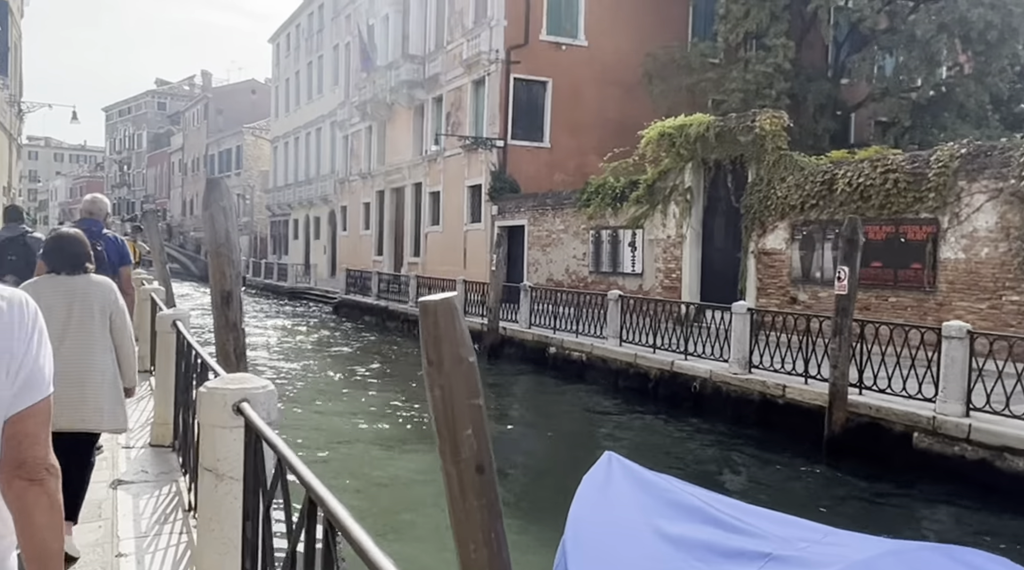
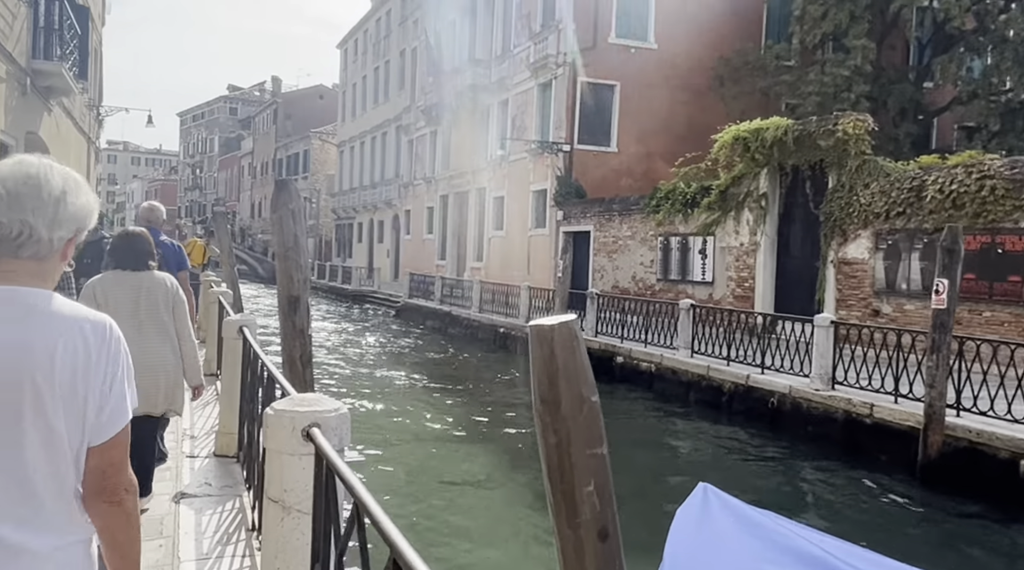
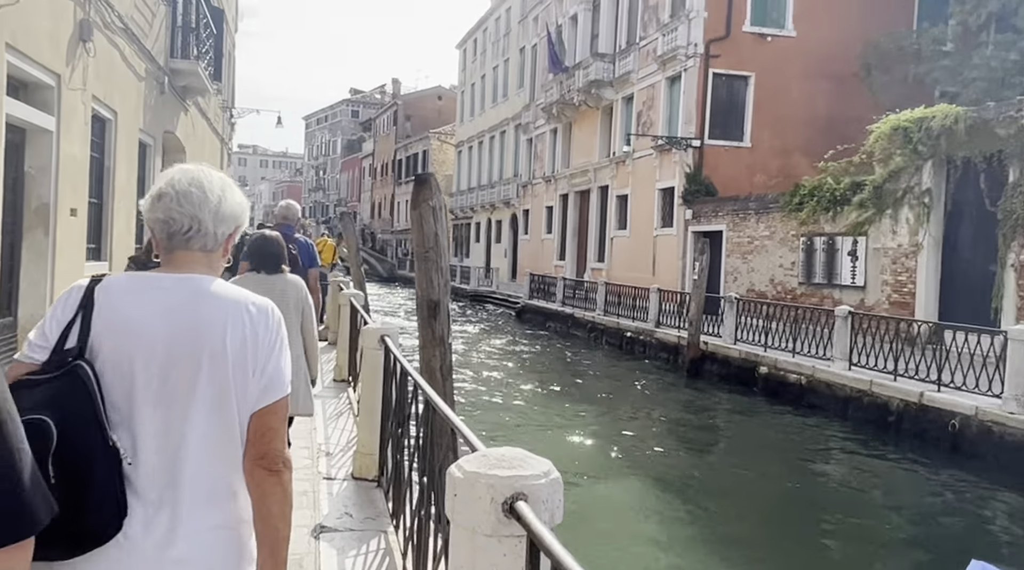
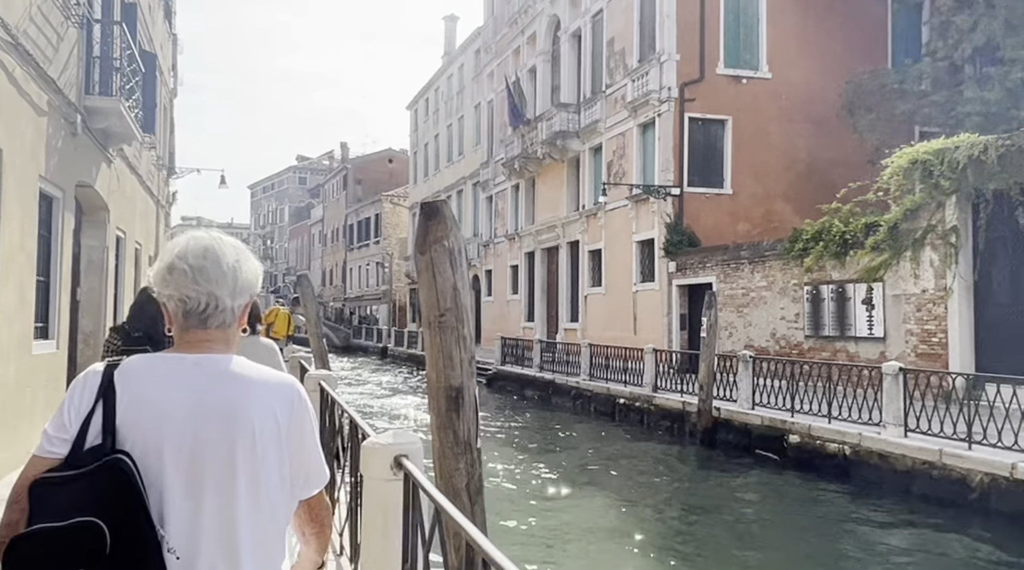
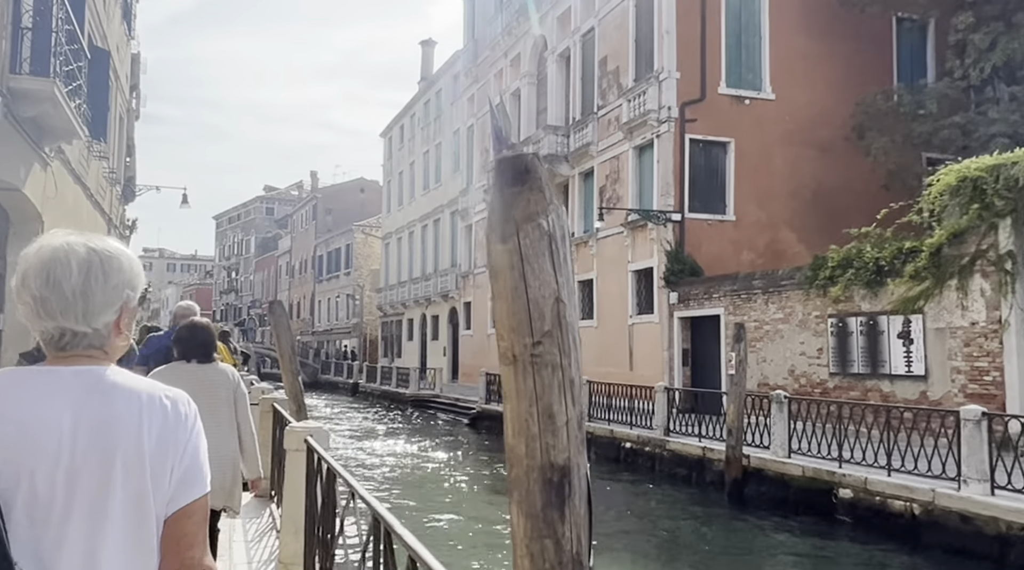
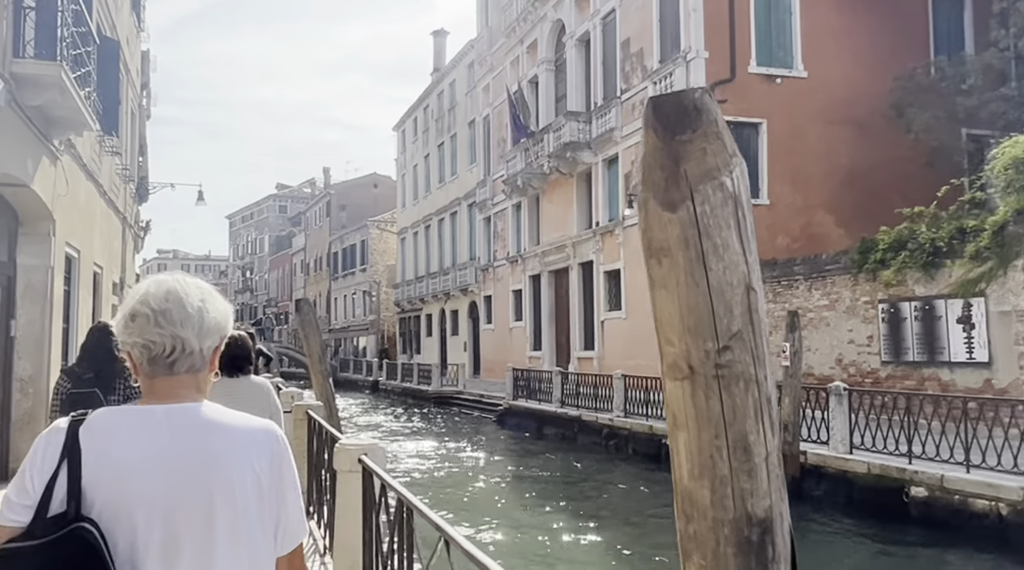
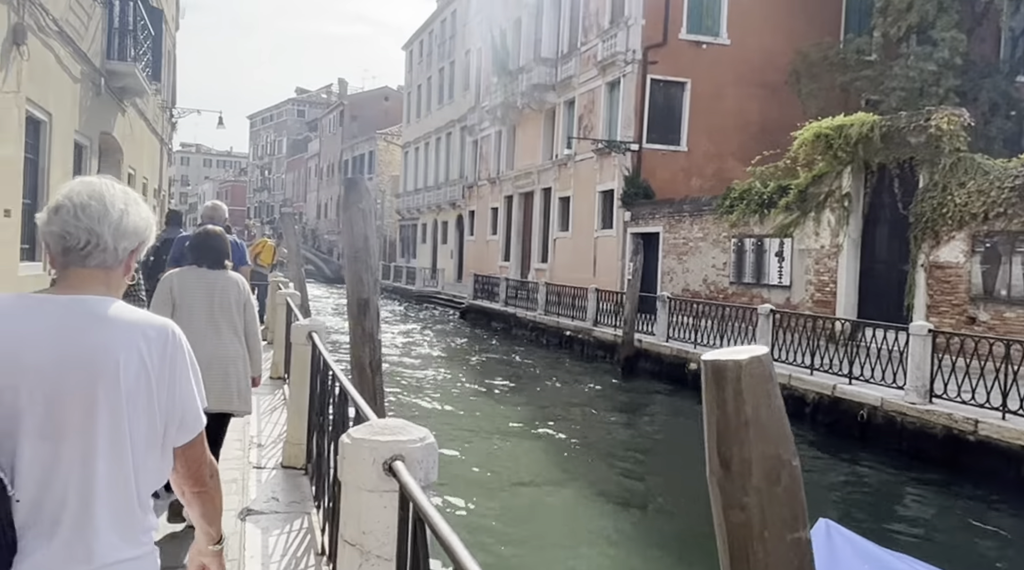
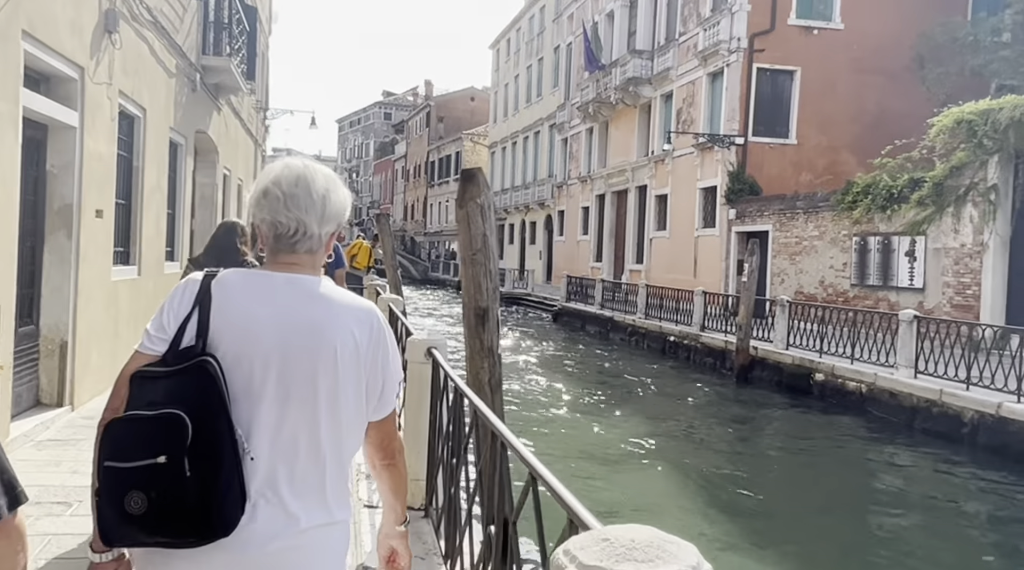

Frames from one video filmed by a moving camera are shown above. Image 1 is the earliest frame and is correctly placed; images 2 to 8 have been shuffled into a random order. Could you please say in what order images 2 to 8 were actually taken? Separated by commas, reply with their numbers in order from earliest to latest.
2, 7, 3, 8, 4, 5, 6
